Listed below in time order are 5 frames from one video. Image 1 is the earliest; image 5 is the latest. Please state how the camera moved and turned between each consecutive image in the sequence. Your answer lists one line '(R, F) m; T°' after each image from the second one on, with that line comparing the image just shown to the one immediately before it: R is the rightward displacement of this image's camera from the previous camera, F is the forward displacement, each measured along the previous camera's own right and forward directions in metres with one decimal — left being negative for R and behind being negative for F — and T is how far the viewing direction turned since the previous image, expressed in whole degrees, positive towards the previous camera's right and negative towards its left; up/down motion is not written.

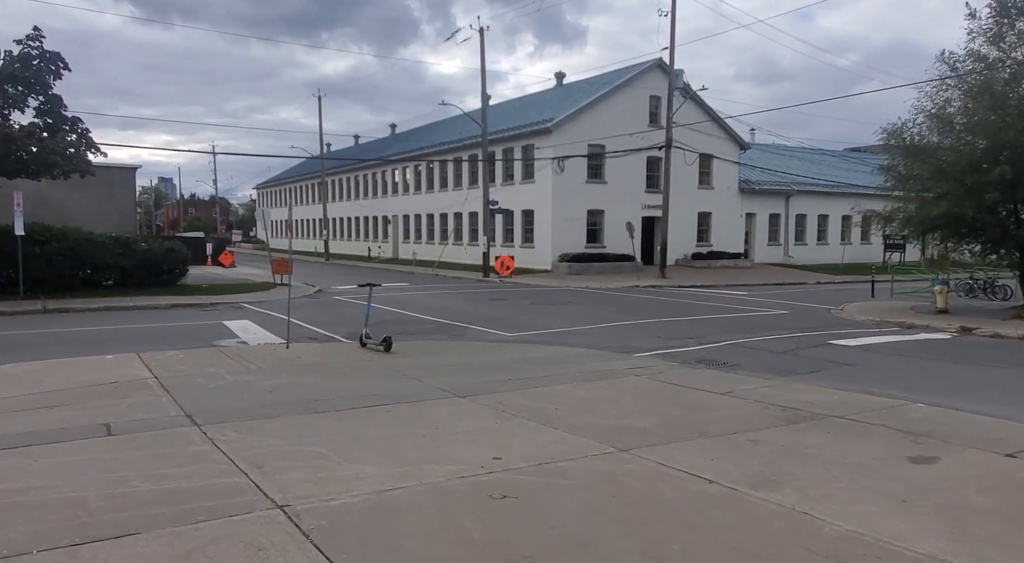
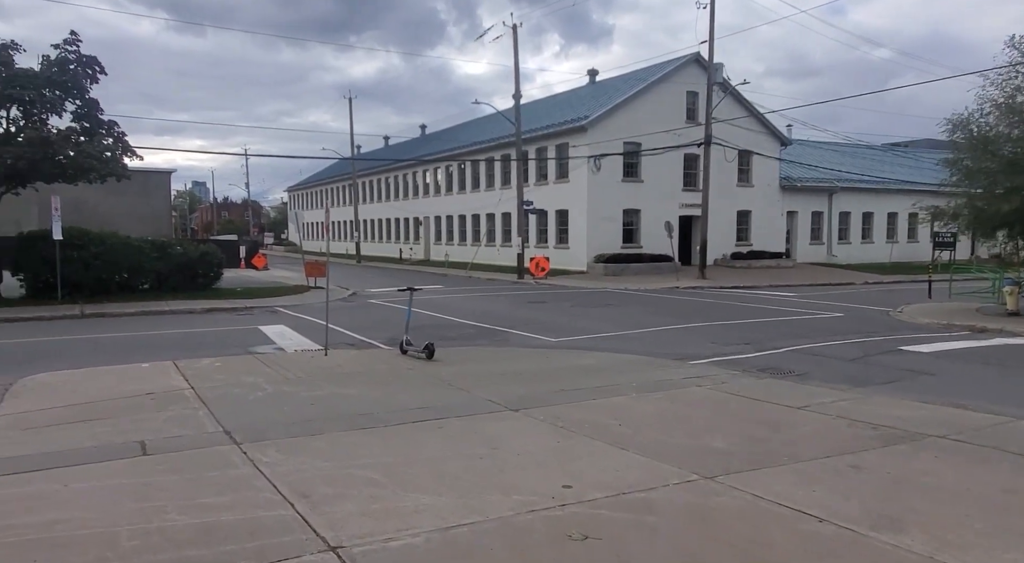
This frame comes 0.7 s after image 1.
(-0.3, +0.6) m; -2°
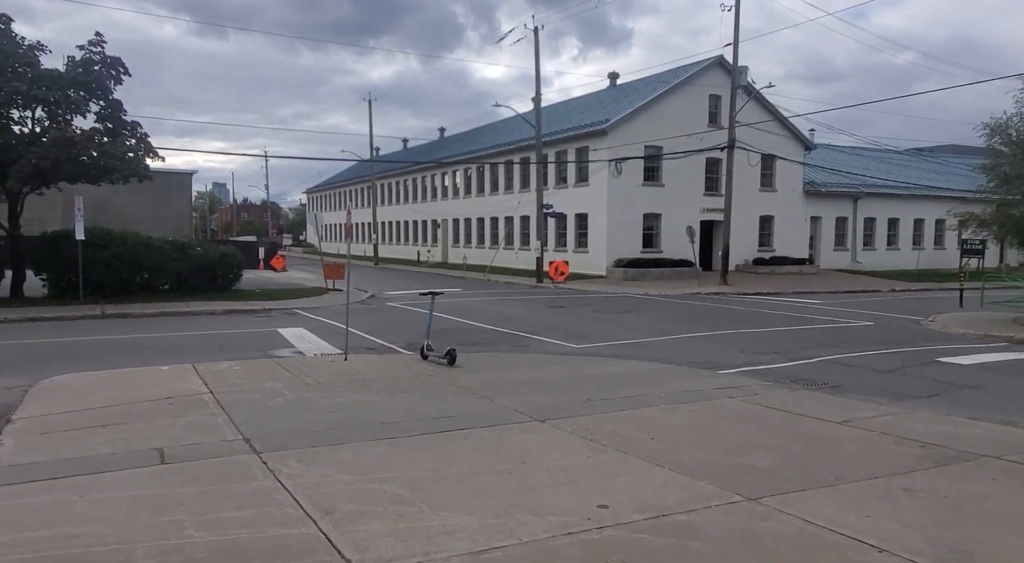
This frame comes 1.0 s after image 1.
(-0.1, +0.3) m; -1°
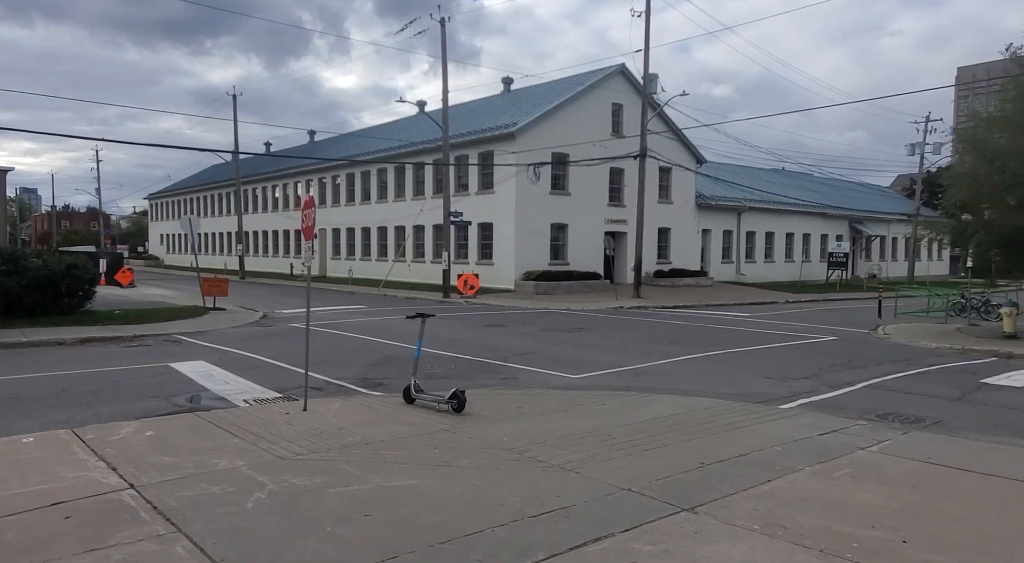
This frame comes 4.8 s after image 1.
(-2.0, +3.0) m; +11°
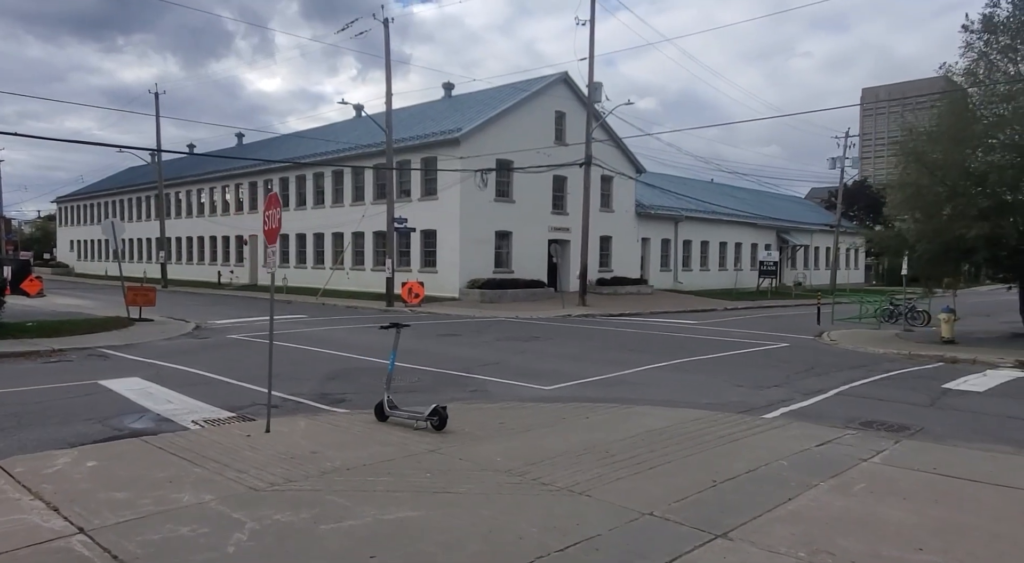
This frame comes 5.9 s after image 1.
(-0.6, +0.6) m; +5°
